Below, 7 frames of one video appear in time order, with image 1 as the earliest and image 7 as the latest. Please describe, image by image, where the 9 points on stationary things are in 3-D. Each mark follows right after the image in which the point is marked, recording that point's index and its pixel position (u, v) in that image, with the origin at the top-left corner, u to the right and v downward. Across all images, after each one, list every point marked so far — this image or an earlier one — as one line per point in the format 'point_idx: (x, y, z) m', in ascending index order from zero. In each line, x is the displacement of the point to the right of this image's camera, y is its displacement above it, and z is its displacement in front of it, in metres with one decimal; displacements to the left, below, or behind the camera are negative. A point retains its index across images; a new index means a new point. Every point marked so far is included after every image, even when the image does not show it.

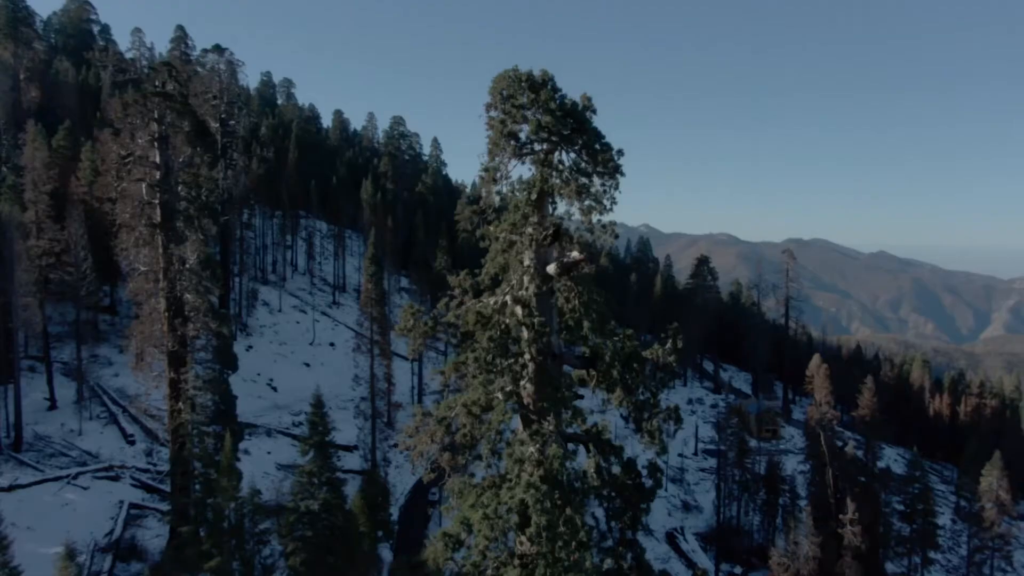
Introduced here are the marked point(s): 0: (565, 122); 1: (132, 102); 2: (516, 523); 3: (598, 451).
0: (+0.5, +1.8, +8.3) m
1: (-9.9, +4.9, +20.1) m
2: (0.0, -2.5, +8.1) m
3: (+1.0, -1.9, +9.0) m
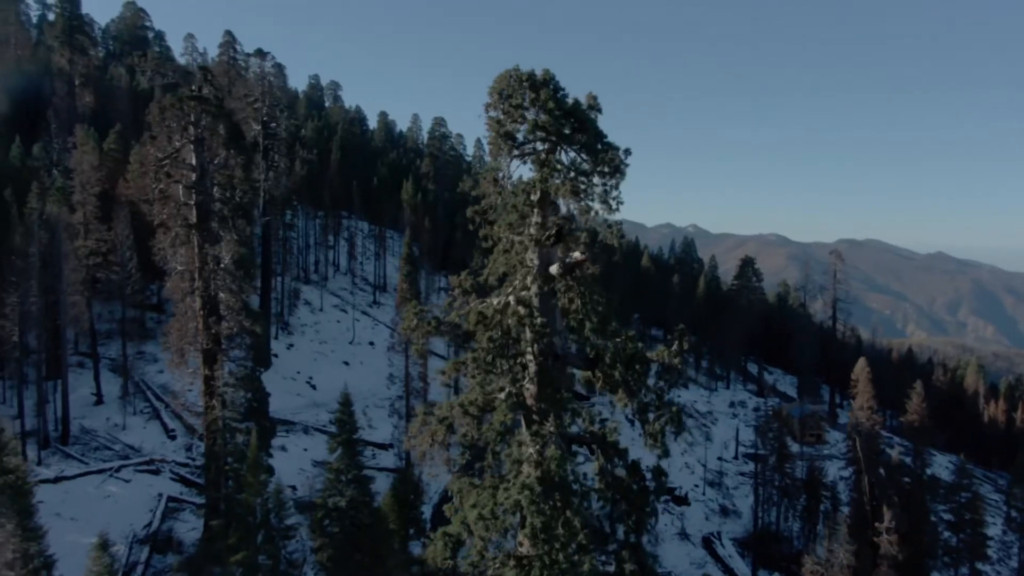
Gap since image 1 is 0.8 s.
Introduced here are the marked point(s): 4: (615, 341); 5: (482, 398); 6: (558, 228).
0: (+0.5, +1.8, +8.2) m
1: (-9.2, +4.9, +20.6) m
2: (0.0, -2.5, +8.0) m
3: (+1.1, -1.9, +8.9) m
4: (+1.2, -0.6, +8.8) m
5: (-0.4, -1.2, +8.6) m
6: (+0.5, +0.7, +8.6) m
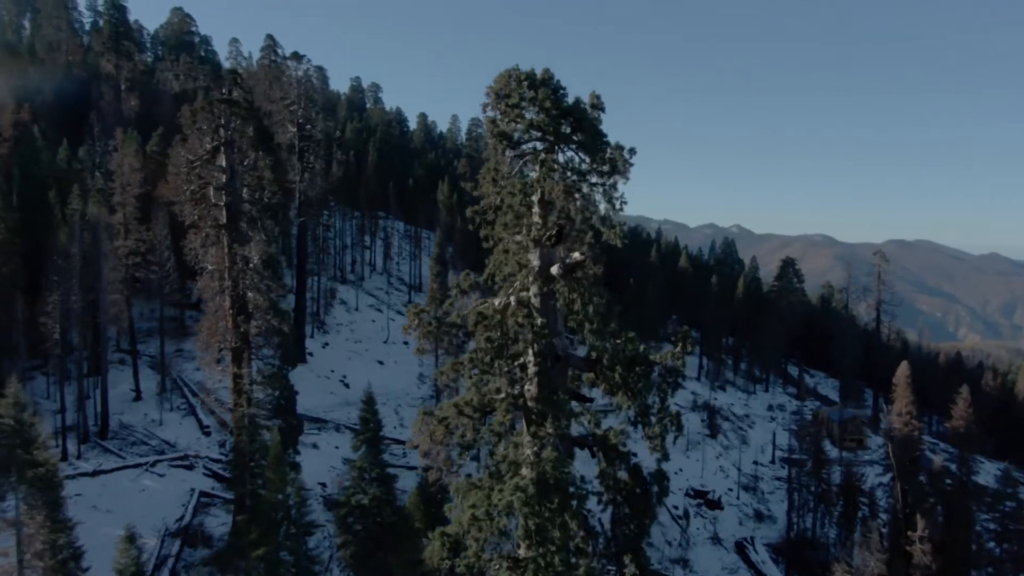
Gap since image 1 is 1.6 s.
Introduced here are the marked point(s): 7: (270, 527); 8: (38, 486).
0: (+0.5, +1.8, +8.1) m
1: (-8.5, +4.9, +21.0) m
2: (0.0, -2.5, +8.0) m
3: (+1.1, -1.9, +8.8) m
4: (+1.1, -0.6, +8.7) m
5: (-0.4, -1.3, +8.6) m
6: (+0.5, +0.7, +8.6) m
7: (-5.5, -5.4, +17.4) m
8: (-9.9, -4.1, +15.8) m
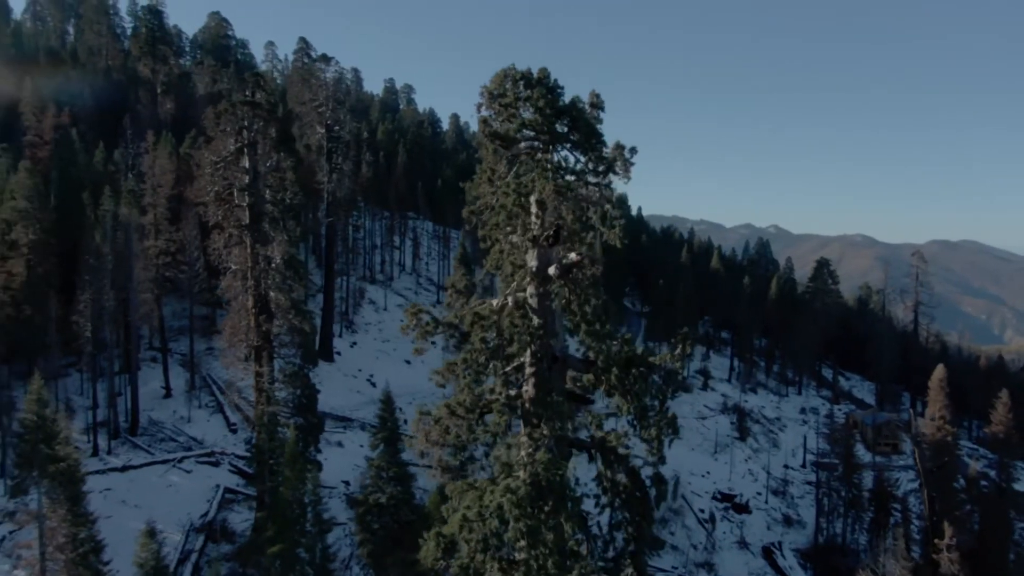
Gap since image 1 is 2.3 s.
0: (+0.4, +1.8, +8.1) m
1: (-8.0, +4.9, +21.4) m
2: (-0.1, -2.5, +8.0) m
3: (+1.0, -1.9, +8.7) m
4: (+1.1, -0.6, +8.6) m
5: (-0.4, -1.3, +8.6) m
6: (+0.5, +0.7, +8.5) m
7: (-5.2, -5.4, +17.6) m
8: (-9.6, -4.1, +16.2) m
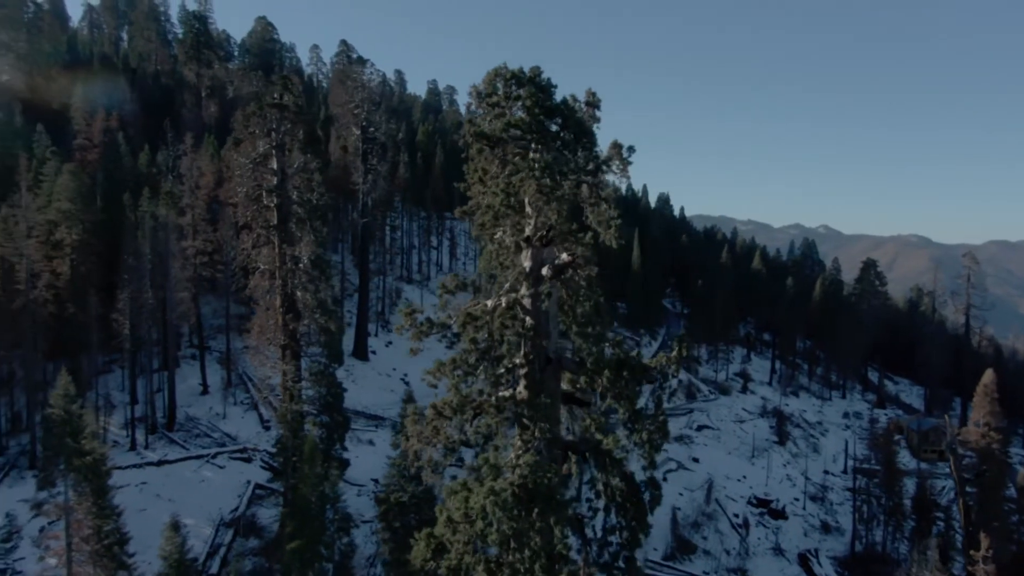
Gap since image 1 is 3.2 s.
0: (+0.3, +1.8, +8.0) m
1: (-7.4, +5.0, +21.7) m
2: (-0.2, -2.5, +7.9) m
3: (+0.9, -2.0, +8.6) m
4: (+1.0, -0.6, +8.5) m
5: (-0.5, -1.3, +8.5) m
6: (+0.4, +0.7, +8.4) m
7: (-4.8, -5.4, +17.9) m
8: (-9.3, -4.0, +16.7) m
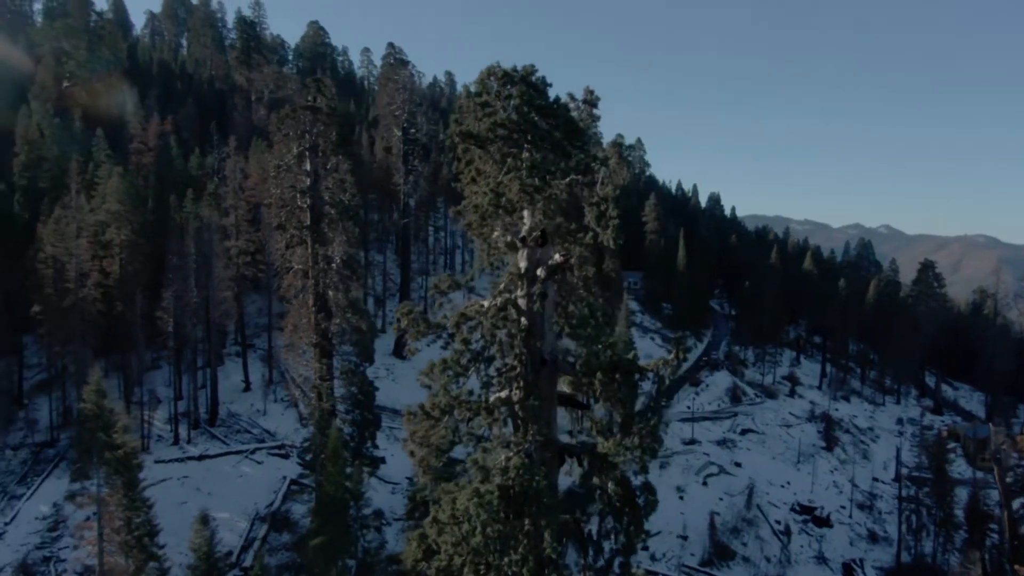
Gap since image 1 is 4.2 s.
0: (+0.2, +1.8, +7.9) m
1: (-6.5, +5.0, +22.1) m
2: (-0.4, -2.5, +7.9) m
3: (+0.9, -2.0, +8.5) m
4: (+0.9, -0.6, +8.3) m
5: (-0.6, -1.3, +8.5) m
6: (+0.3, +0.6, +8.3) m
7: (-4.3, -5.4, +18.1) m
8: (-8.8, -4.0, +17.2) m
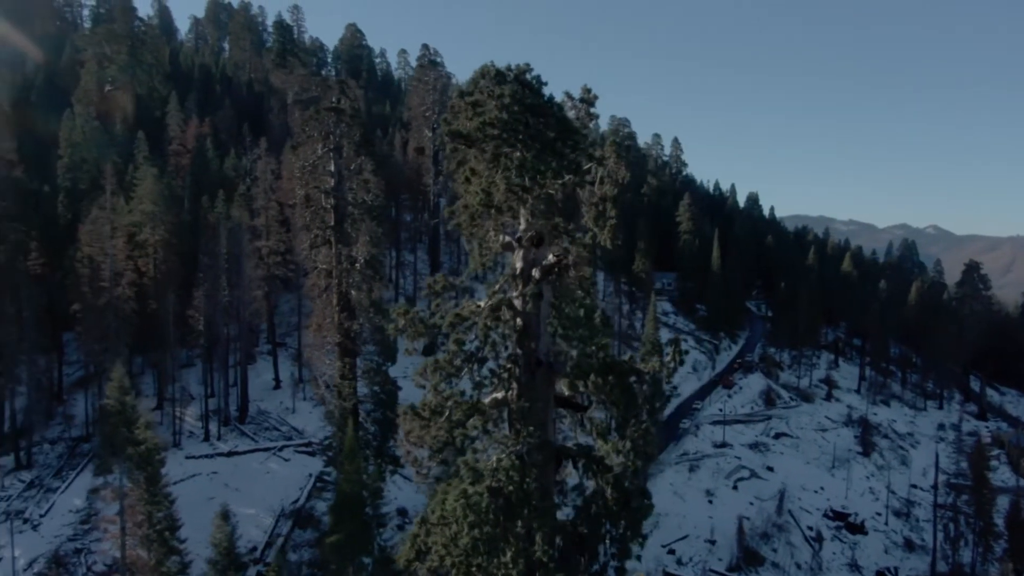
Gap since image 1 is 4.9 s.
0: (+0.1, +1.7, +7.9) m
1: (-5.9, +5.0, +22.4) m
2: (-0.5, -2.5, +7.8) m
3: (+0.8, -2.0, +8.4) m
4: (+0.9, -0.7, +8.2) m
5: (-0.6, -1.3, +8.5) m
6: (+0.2, +0.6, +8.3) m
7: (-3.9, -5.4, +18.2) m
8: (-8.4, -4.0, +17.6) m
